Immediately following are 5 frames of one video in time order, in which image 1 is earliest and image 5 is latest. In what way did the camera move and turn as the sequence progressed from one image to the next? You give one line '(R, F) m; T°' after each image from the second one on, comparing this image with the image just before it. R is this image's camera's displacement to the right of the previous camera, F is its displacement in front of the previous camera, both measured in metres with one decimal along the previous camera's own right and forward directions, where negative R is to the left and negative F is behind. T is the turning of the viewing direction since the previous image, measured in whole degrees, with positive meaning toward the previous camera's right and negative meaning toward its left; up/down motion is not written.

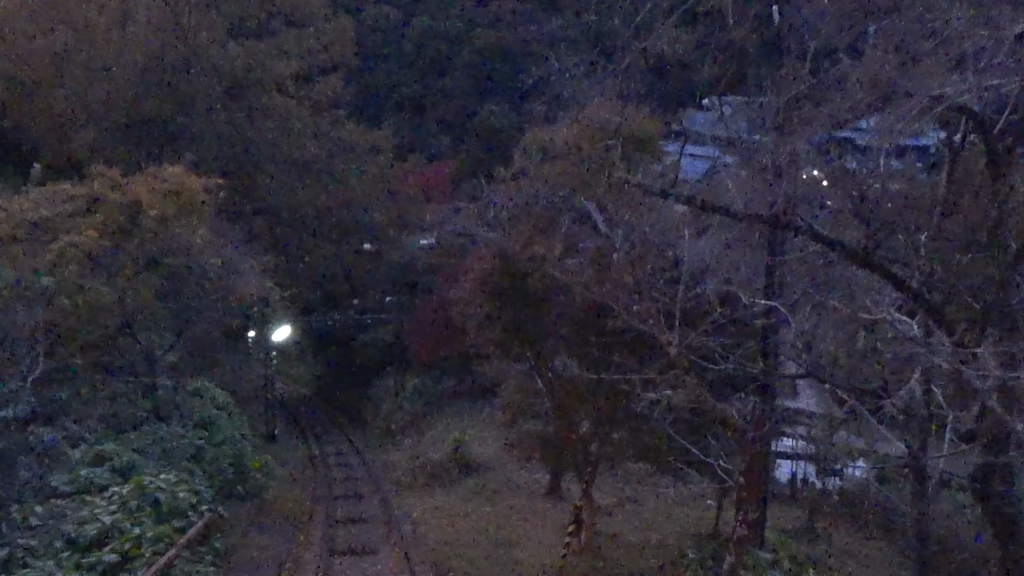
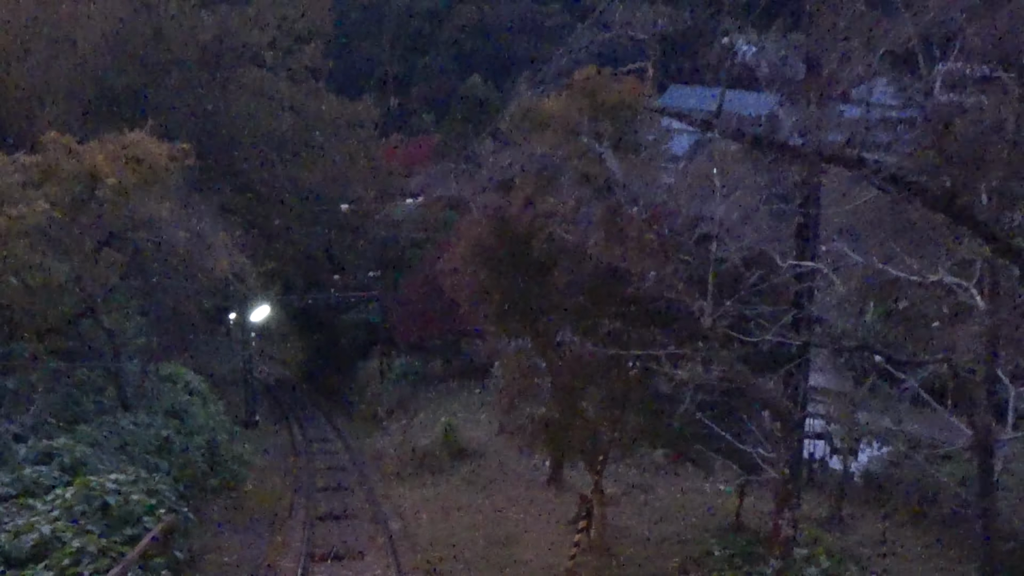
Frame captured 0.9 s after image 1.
(-0.1, +1.6) m; 0°
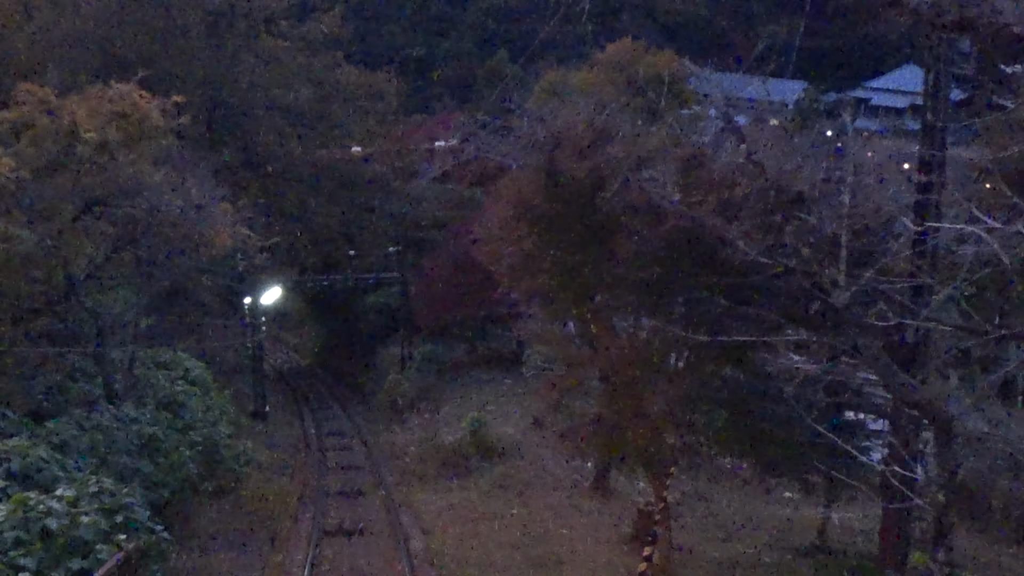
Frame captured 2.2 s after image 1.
(-0.2, +2.3) m; -1°
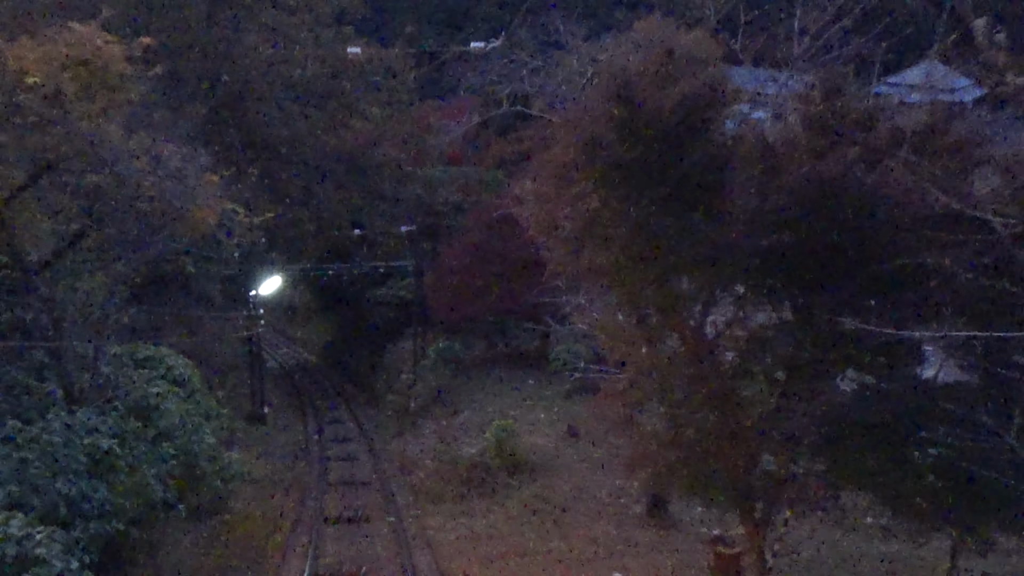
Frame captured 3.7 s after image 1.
(-0.2, +2.7) m; 0°
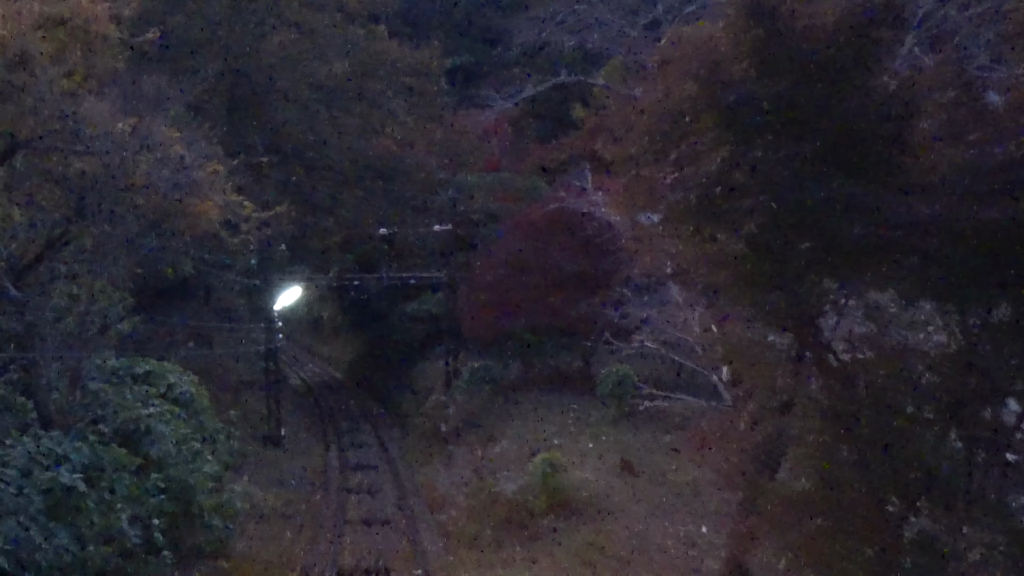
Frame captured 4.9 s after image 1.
(-0.2, +2.1) m; -1°
